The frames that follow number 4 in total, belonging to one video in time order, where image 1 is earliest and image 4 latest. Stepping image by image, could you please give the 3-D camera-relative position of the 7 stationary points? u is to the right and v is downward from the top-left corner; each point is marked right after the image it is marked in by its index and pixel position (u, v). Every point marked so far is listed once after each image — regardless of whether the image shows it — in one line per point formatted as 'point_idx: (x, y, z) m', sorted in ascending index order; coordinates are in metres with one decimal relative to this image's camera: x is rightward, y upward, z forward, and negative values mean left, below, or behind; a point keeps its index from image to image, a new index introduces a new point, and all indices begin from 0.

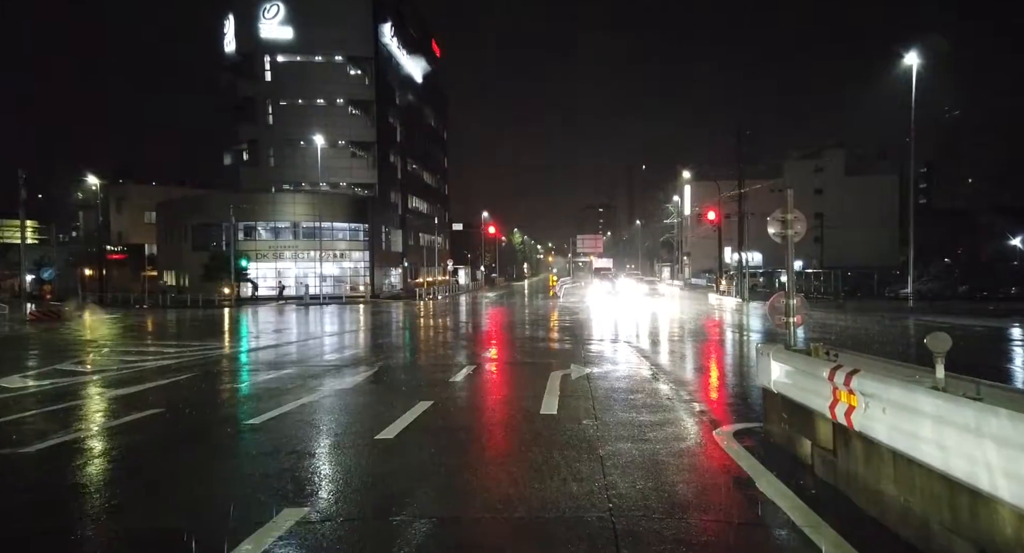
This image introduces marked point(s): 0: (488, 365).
0: (-0.5, -2.0, +15.2) m
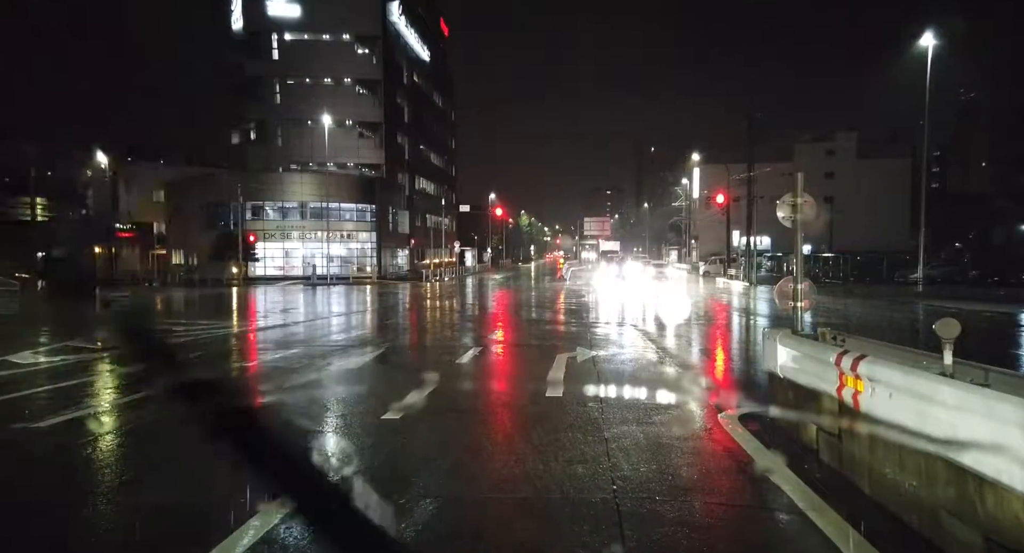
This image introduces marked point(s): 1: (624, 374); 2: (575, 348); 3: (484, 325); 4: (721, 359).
0: (-0.3, -1.6, +15.2) m
1: (+1.9, -1.6, +11.1) m
2: (+1.4, -1.5, +14.4) m
3: (-0.8, -1.4, +19.9) m
4: (+4.2, -1.6, +13.2) m
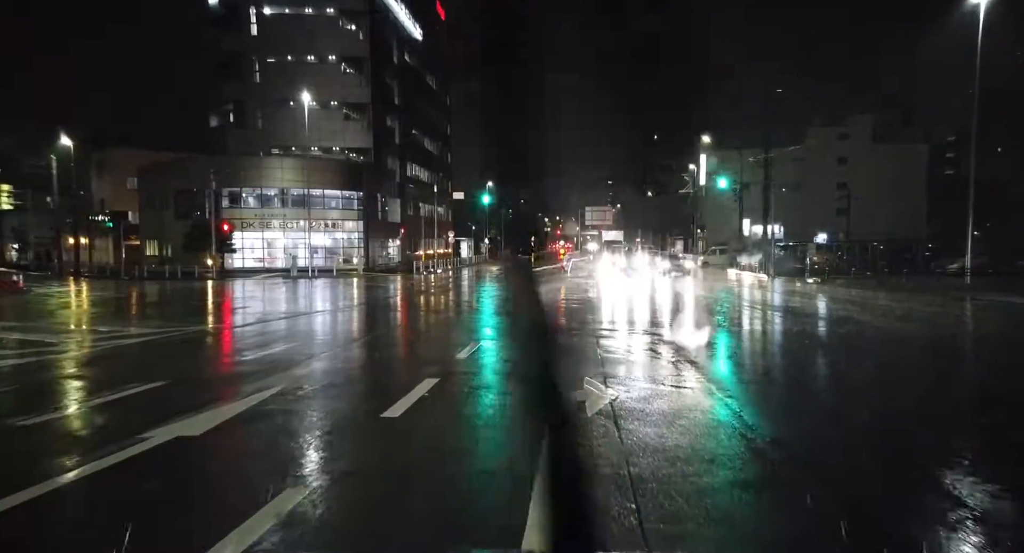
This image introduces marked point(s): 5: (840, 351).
0: (-0.6, -1.4, +12.4) m
1: (+1.7, -1.5, +8.3) m
2: (+1.2, -1.4, +11.6) m
3: (-1.0, -1.2, +17.0) m
4: (+4.0, -1.5, +10.4) m
5: (+6.3, -1.3, +12.9) m
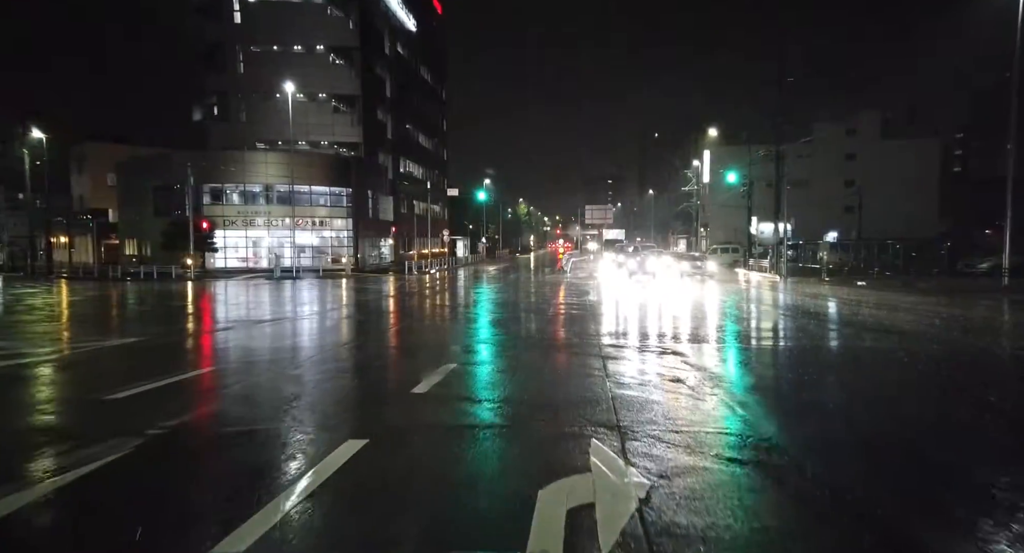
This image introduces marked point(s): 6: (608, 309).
0: (-0.7, -1.5, +10.5) m
1: (+1.5, -1.6, +6.4) m
2: (+1.0, -1.5, +9.7) m
3: (-1.2, -1.3, +15.1) m
4: (+3.8, -1.5, +8.5) m
5: (+6.1, -1.4, +11.0) m
6: (+2.8, -0.9, +19.3) m
